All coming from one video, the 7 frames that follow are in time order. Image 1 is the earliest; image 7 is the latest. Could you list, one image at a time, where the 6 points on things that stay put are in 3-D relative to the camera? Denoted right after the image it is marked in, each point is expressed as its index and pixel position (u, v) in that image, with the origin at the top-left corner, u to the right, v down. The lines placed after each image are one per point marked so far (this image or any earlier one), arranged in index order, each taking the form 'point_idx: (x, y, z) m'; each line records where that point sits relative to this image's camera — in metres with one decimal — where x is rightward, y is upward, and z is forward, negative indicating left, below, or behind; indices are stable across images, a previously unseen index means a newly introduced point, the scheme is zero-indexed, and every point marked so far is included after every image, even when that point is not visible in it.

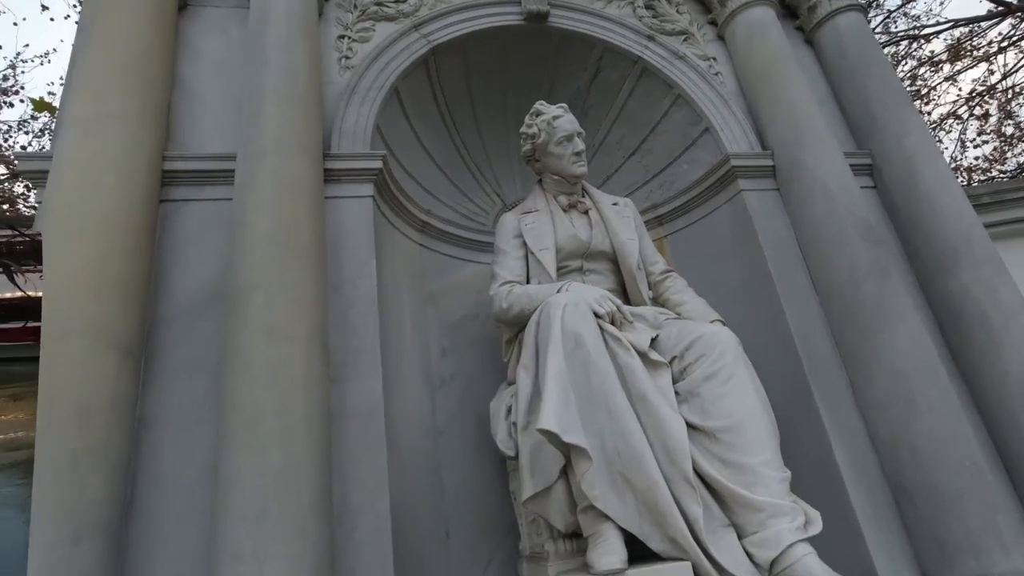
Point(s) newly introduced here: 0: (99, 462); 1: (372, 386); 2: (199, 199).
0: (-1.2, -0.5, +1.9) m
1: (-0.5, -0.3, +2.4) m
2: (-1.2, +0.3, +2.6) m
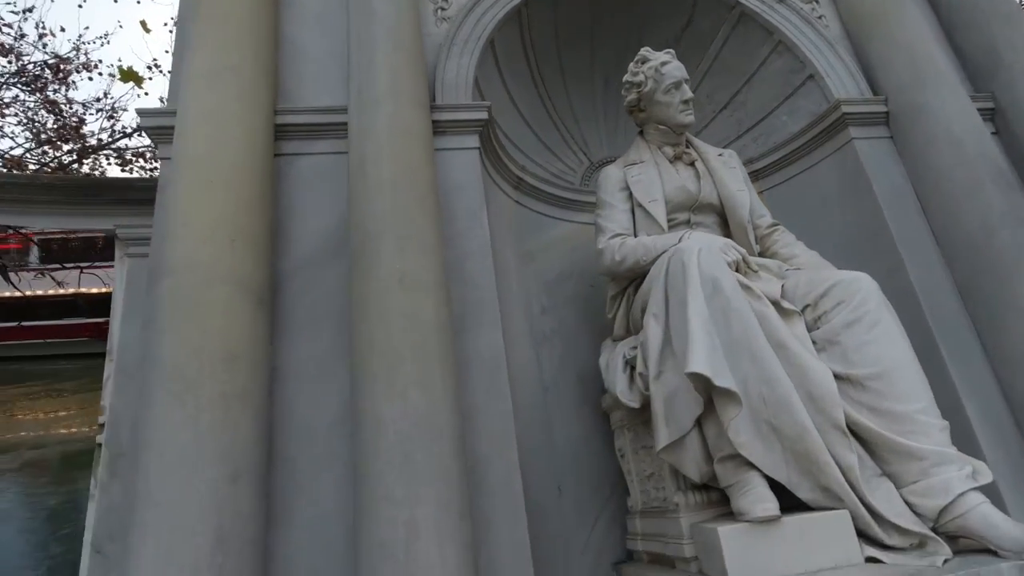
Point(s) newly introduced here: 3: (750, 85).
0: (-0.8, -0.3, +1.9) m
1: (-0.1, -0.2, +2.4) m
2: (-0.8, +0.5, +2.6) m
3: (+1.4, +1.2, +3.9) m
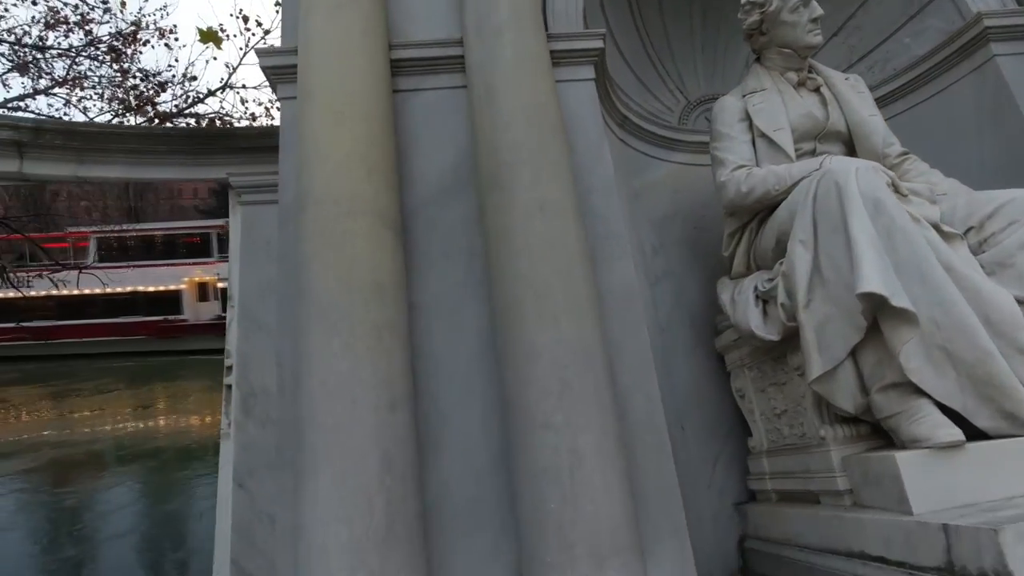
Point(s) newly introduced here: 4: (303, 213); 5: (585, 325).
0: (-0.3, -0.1, +1.9) m
1: (+0.4, +0.1, +2.3) m
2: (-0.3, +0.8, +2.6) m
3: (+1.9, +1.5, +3.7) m
4: (-0.6, +0.2, +2.1) m
5: (+0.2, -0.1, +1.9) m
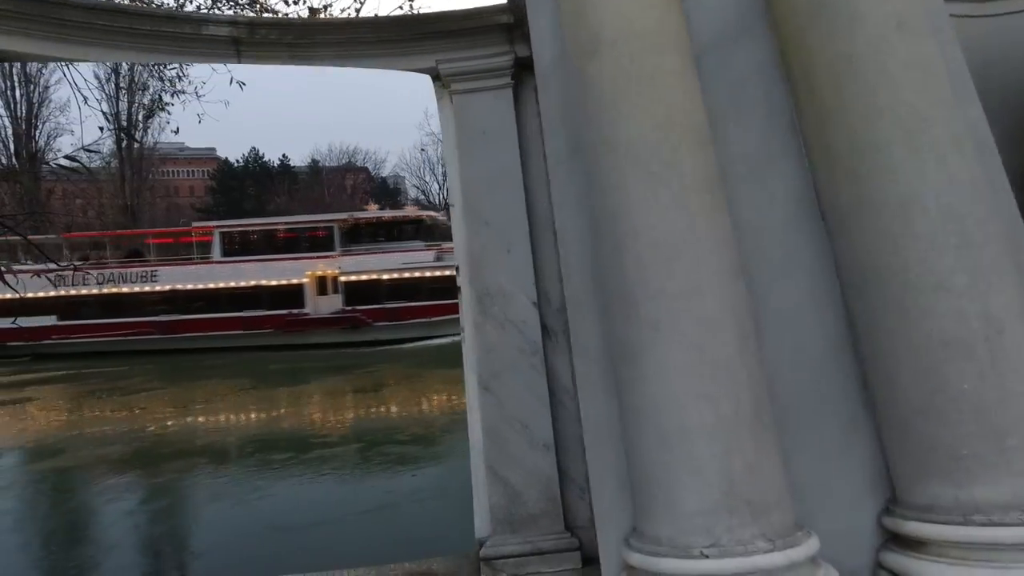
0: (+0.5, +0.2, +1.6) m
1: (+1.3, +0.5, +1.9) m
2: (+0.6, +1.2, +2.2) m
3: (+2.9, +2.0, +3.0) m
4: (+0.2, +0.6, +1.8) m
5: (+1.0, +0.3, +1.5) m
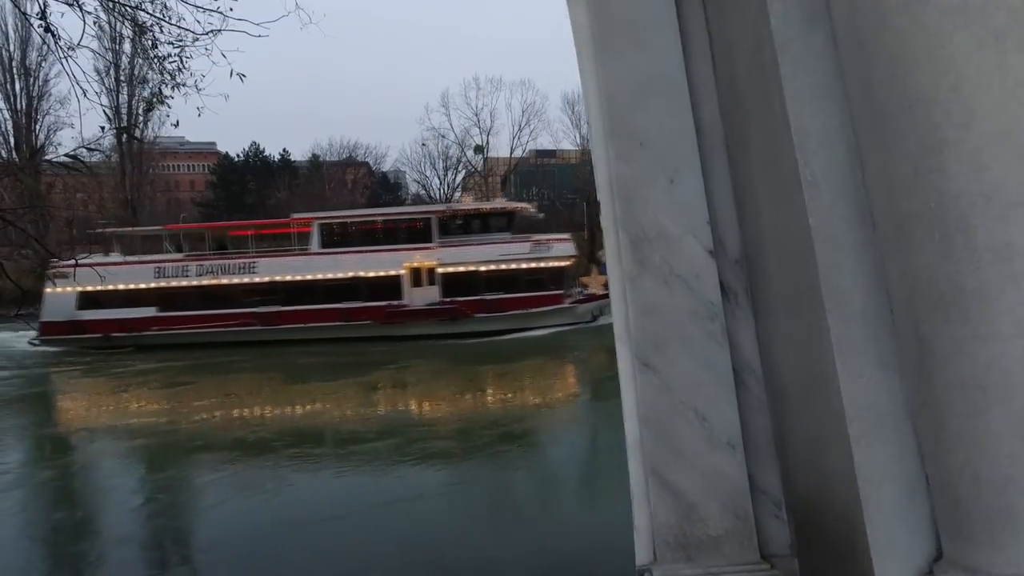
0: (+0.9, +0.4, +1.0) m
1: (+1.7, +0.6, +1.3) m
2: (+1.0, +1.3, +1.6) m
3: (+3.3, +2.2, +2.3) m
4: (+0.6, +0.7, +1.1) m
5: (+1.5, +0.4, +0.9) m
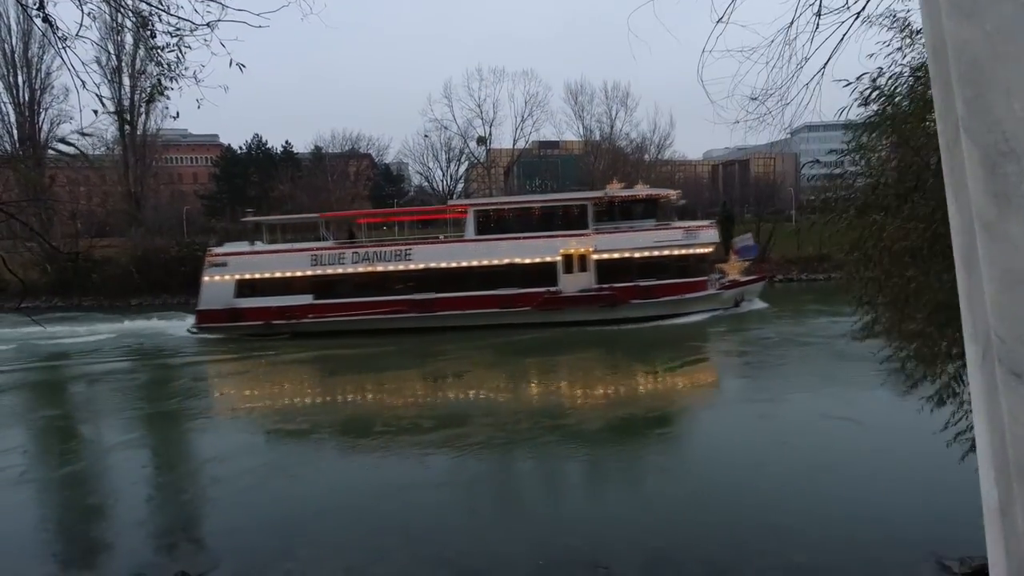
0: (+1.2, +0.4, +0.3) m
1: (+2.0, +0.7, +0.5) m
2: (+1.3, +1.4, +0.9) m
3: (+3.6, +2.3, +1.6) m
4: (+0.9, +0.8, +0.4) m
5: (+1.8, +0.5, +0.2) m
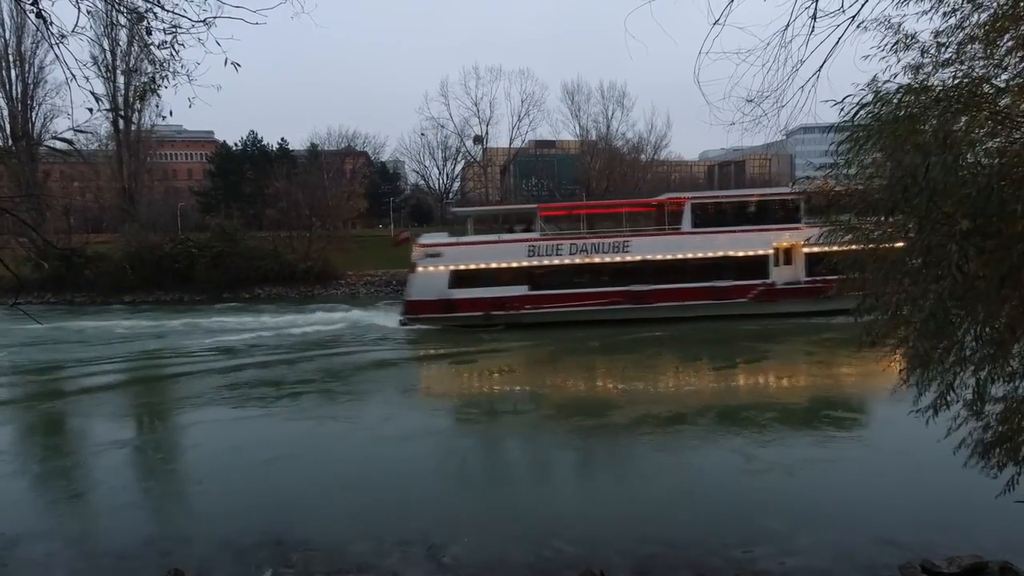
0: (+1.1, +0.2, +0.2) m
1: (+1.8, +0.5, +0.5) m
2: (+1.1, +1.2, +0.8) m
3: (+3.4, +2.1, +1.5) m
4: (+0.8, +0.6, +0.3) m
5: (+1.6, +0.3, +0.1) m
